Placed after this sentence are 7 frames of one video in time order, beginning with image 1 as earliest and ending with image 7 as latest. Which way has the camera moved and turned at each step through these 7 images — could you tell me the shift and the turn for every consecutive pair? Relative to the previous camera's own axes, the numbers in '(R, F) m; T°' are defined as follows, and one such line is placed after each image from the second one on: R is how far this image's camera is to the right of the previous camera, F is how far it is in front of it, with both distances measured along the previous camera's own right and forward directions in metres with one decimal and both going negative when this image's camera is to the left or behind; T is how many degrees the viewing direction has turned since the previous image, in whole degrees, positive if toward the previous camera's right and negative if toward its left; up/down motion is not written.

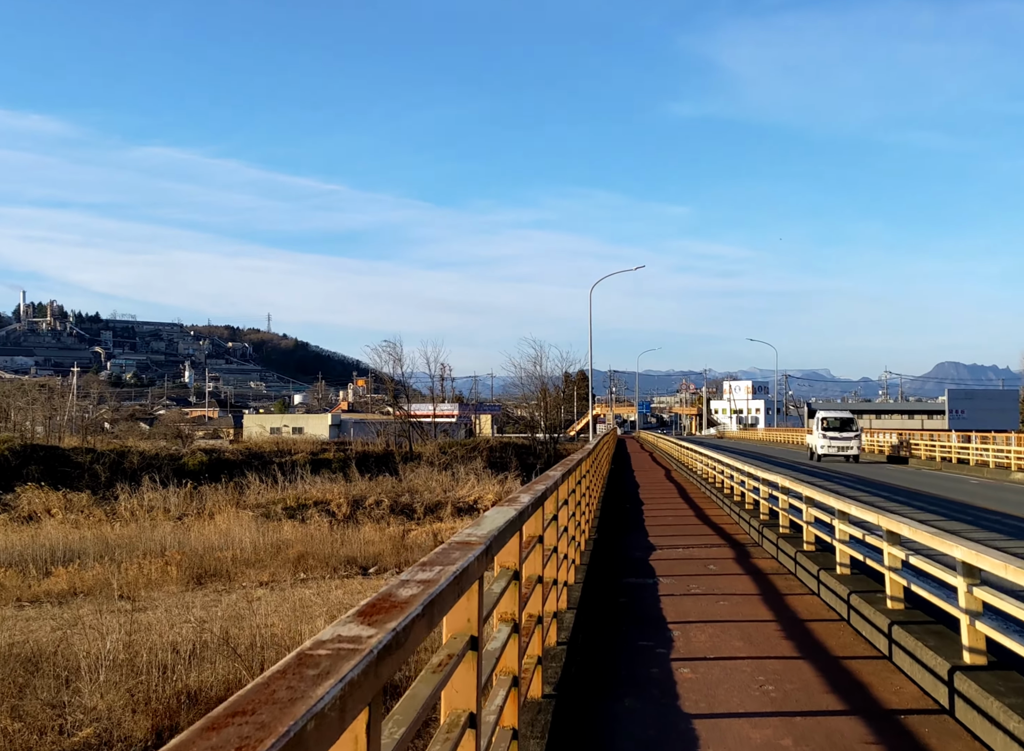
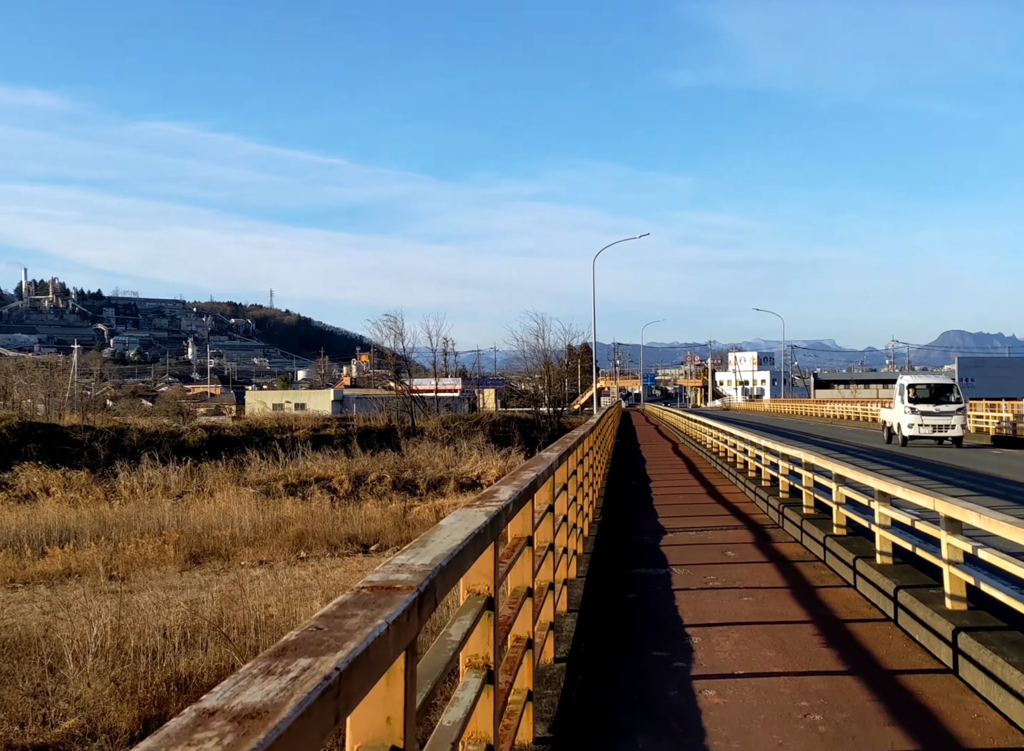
(0.0, +0.3) m; 0°
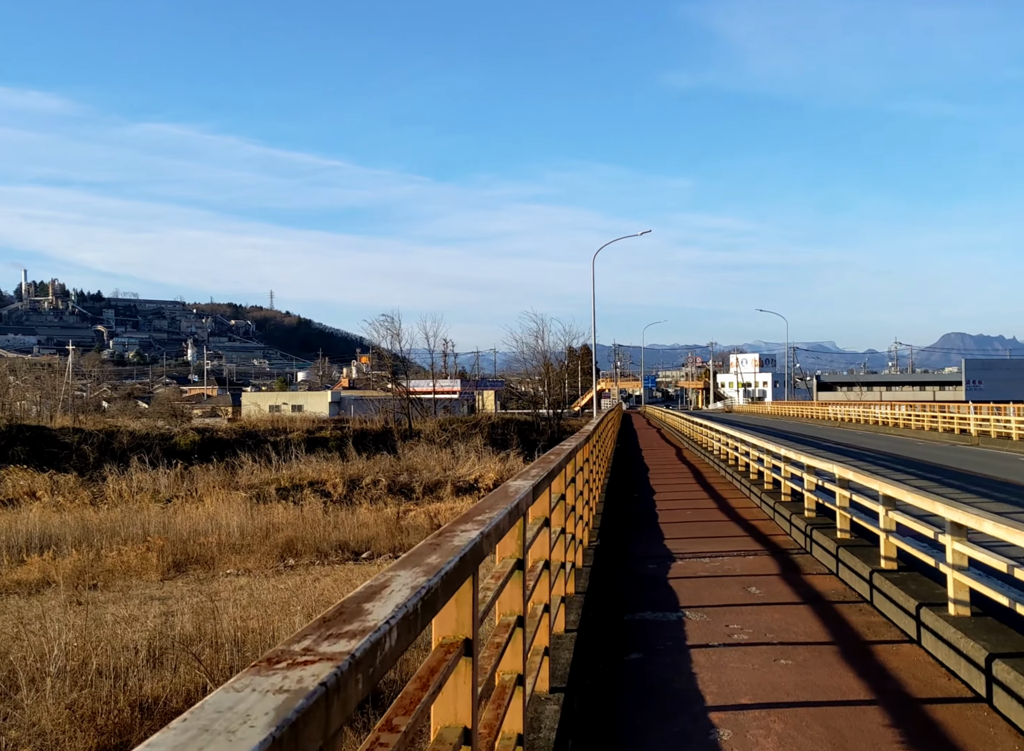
(+0.1, +0.5) m; 0°
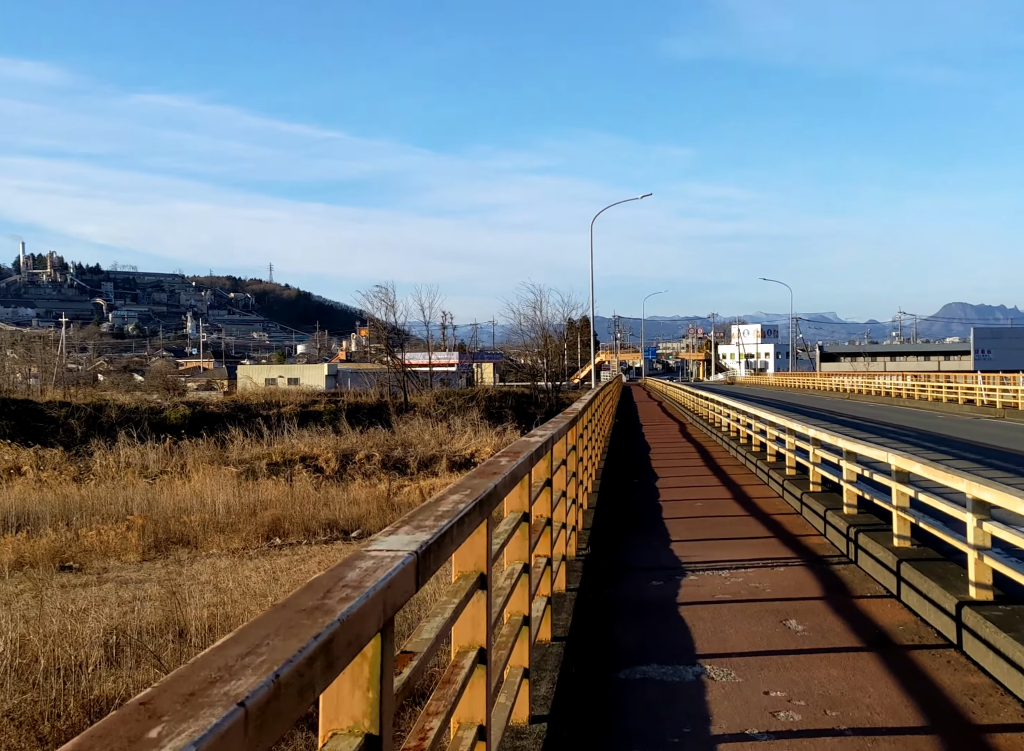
(+0.1, +0.6) m; 0°
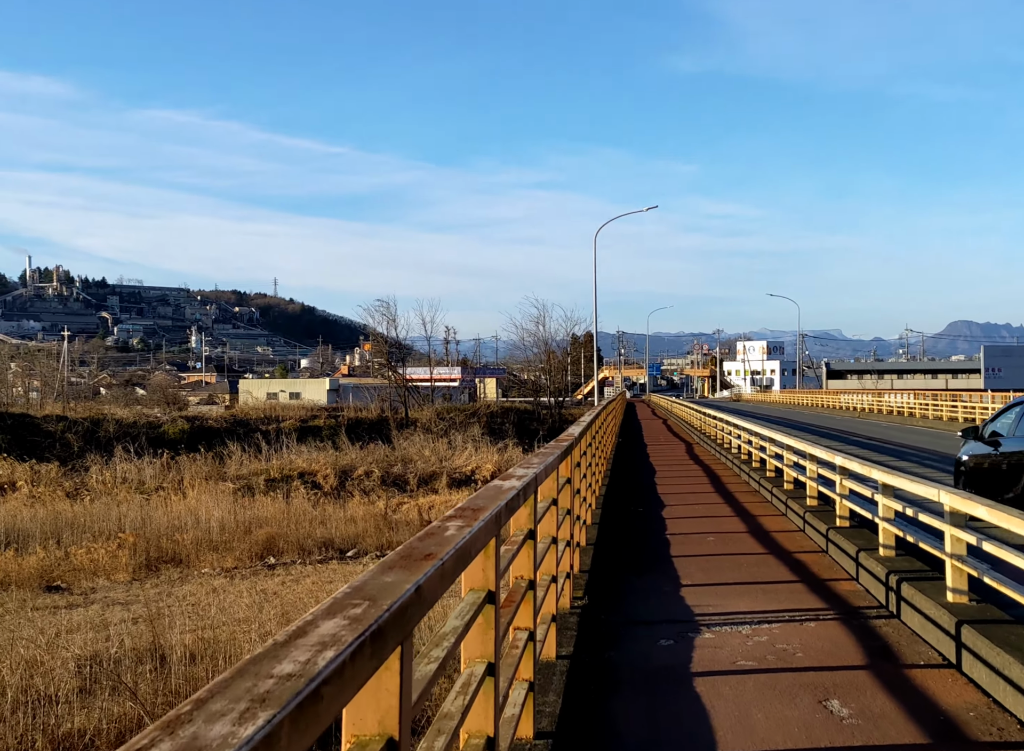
(0.0, +0.3) m; 0°
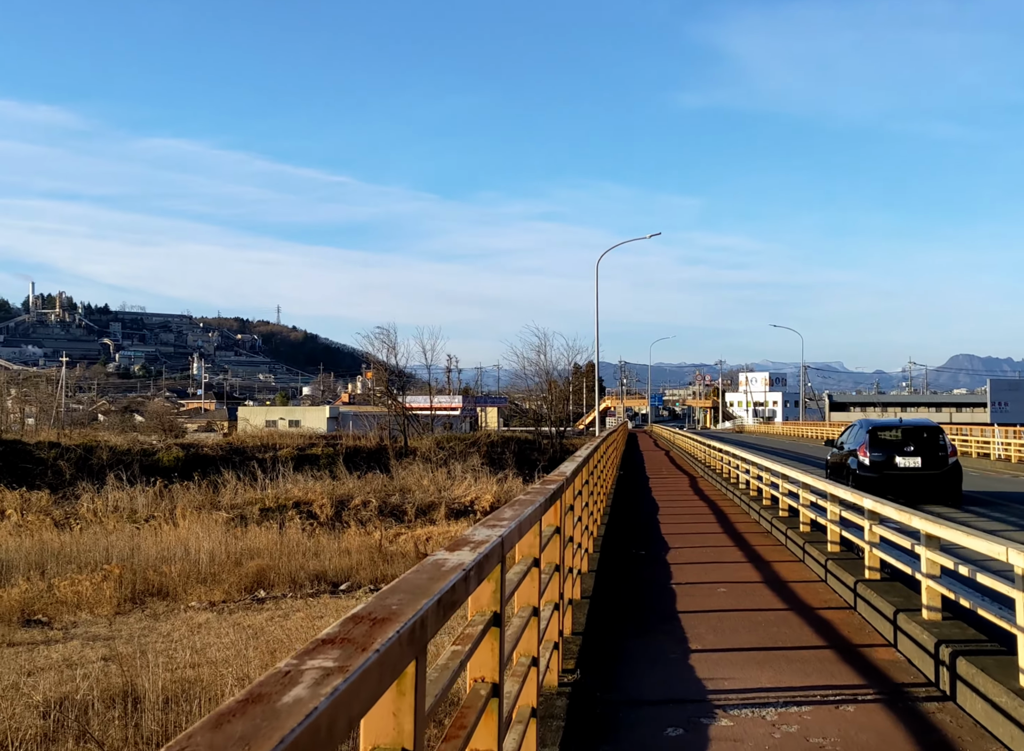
(0.0, +0.3) m; 0°
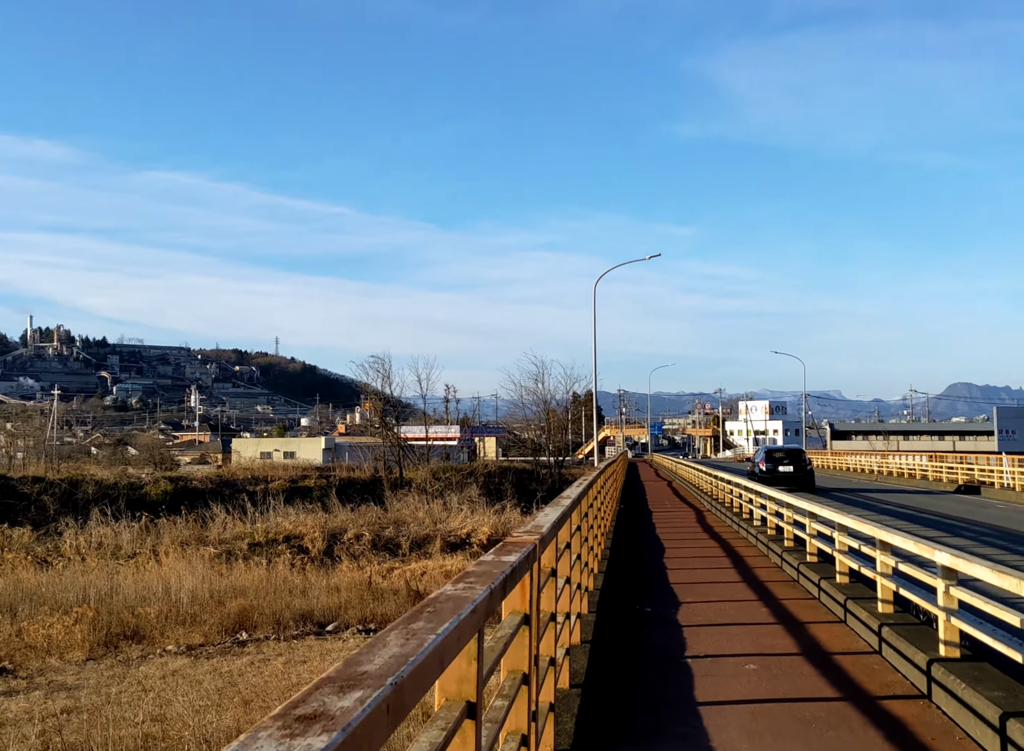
(+0.1, +0.6) m; 0°
